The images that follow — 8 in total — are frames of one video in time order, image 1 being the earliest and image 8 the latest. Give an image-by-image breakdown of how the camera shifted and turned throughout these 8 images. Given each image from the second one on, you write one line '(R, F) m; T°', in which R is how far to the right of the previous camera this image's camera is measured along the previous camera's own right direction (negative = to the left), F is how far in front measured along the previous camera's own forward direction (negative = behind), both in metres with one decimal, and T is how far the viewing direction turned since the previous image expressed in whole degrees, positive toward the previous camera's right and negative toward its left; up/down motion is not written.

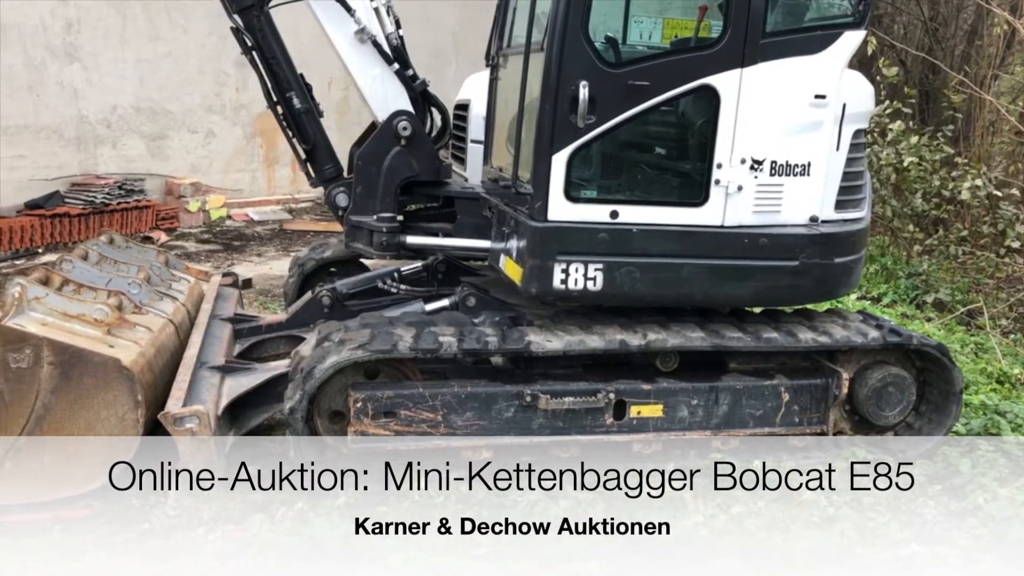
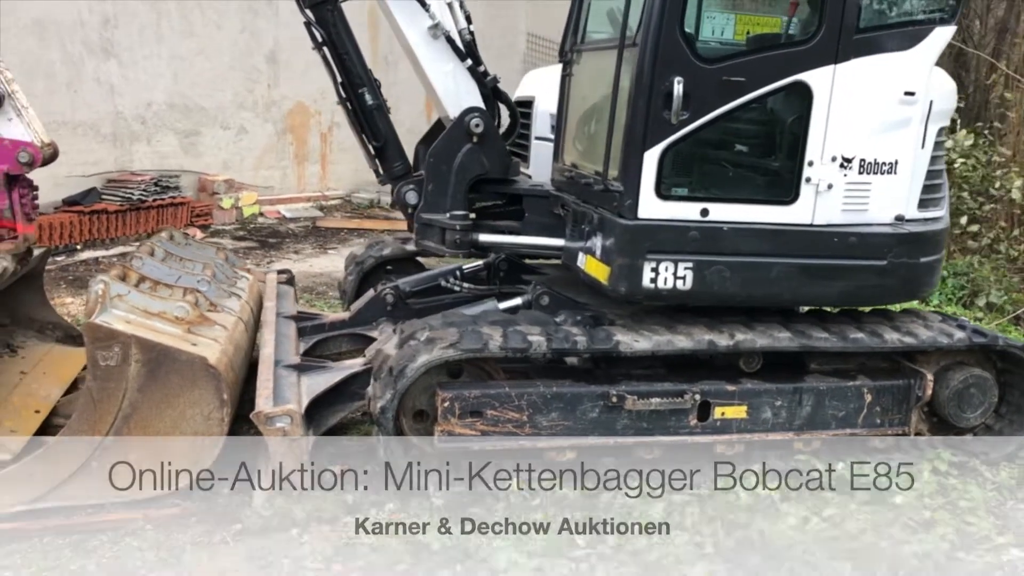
(-0.3, 0.0) m; 0°
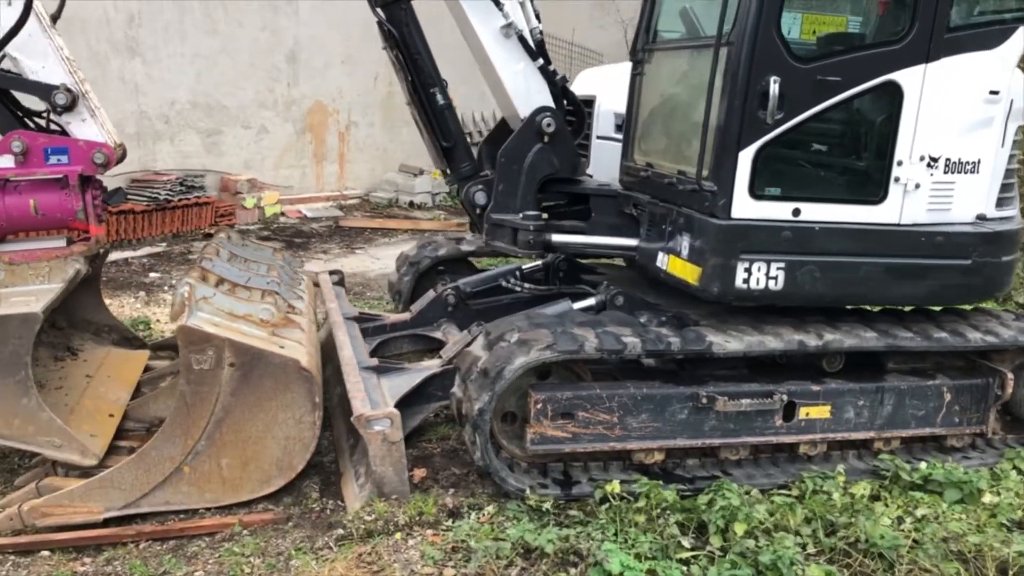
(-0.4, 0.0) m; +1°
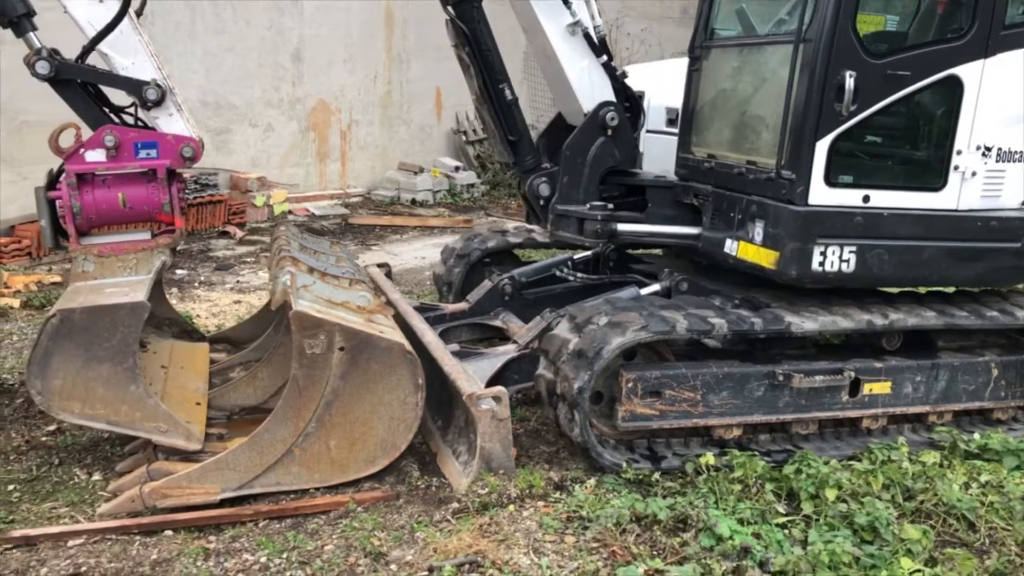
(-0.5, -0.1) m; +3°
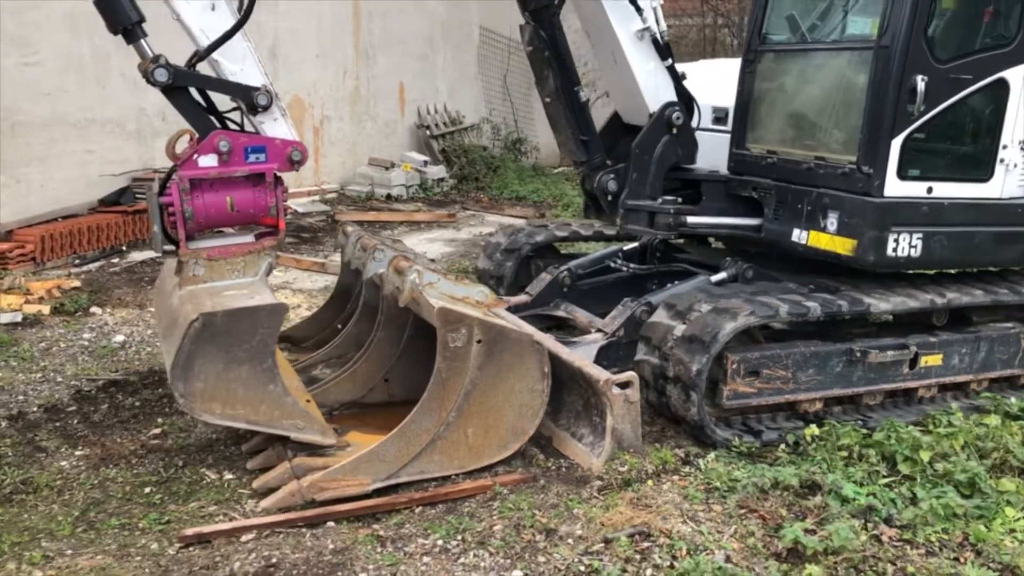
(-0.9, -0.2) m; +6°
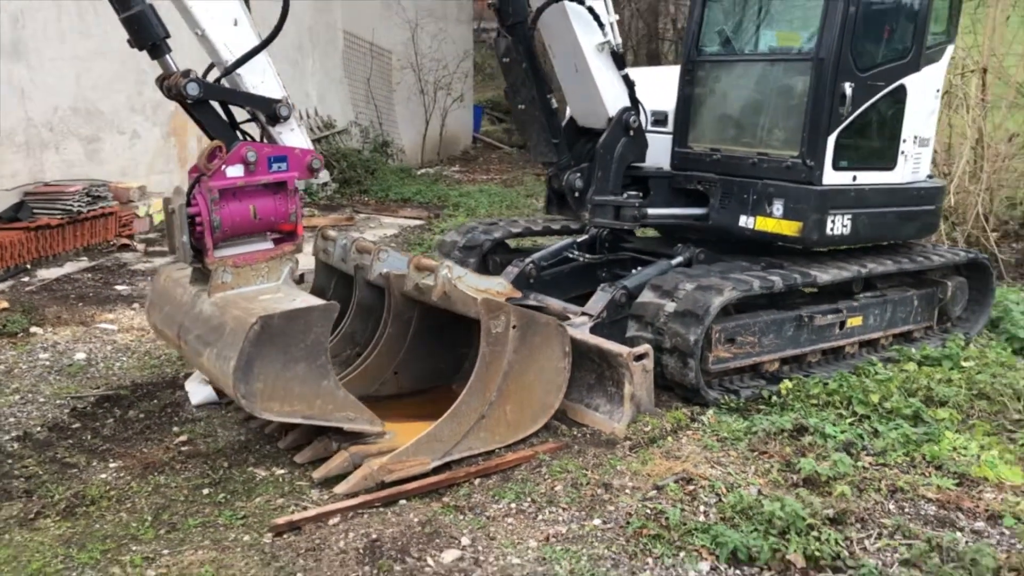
(-0.9, -0.3) m; +12°
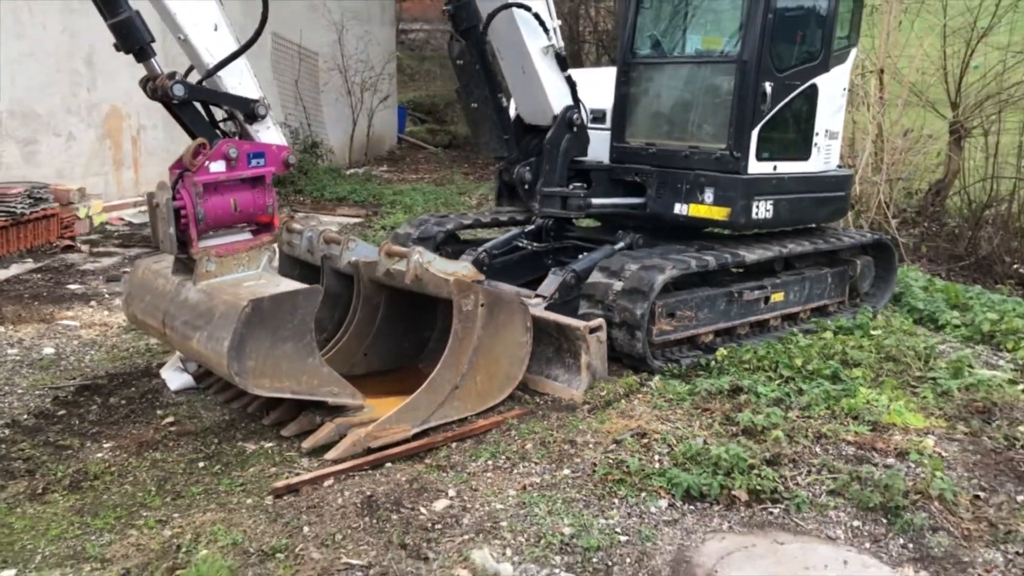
(-0.2, -0.4) m; +5°
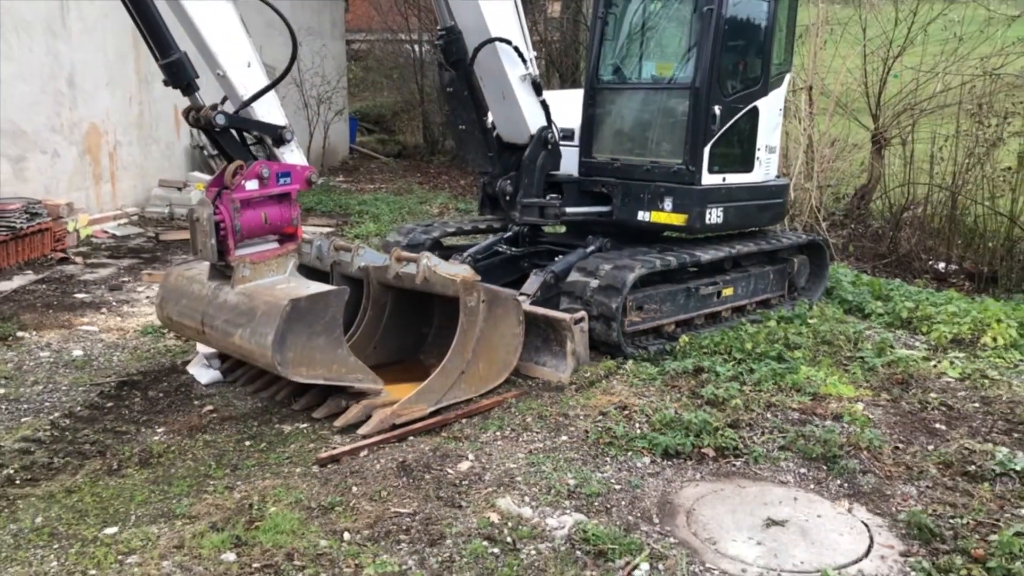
(-0.3, -0.7) m; +4°
